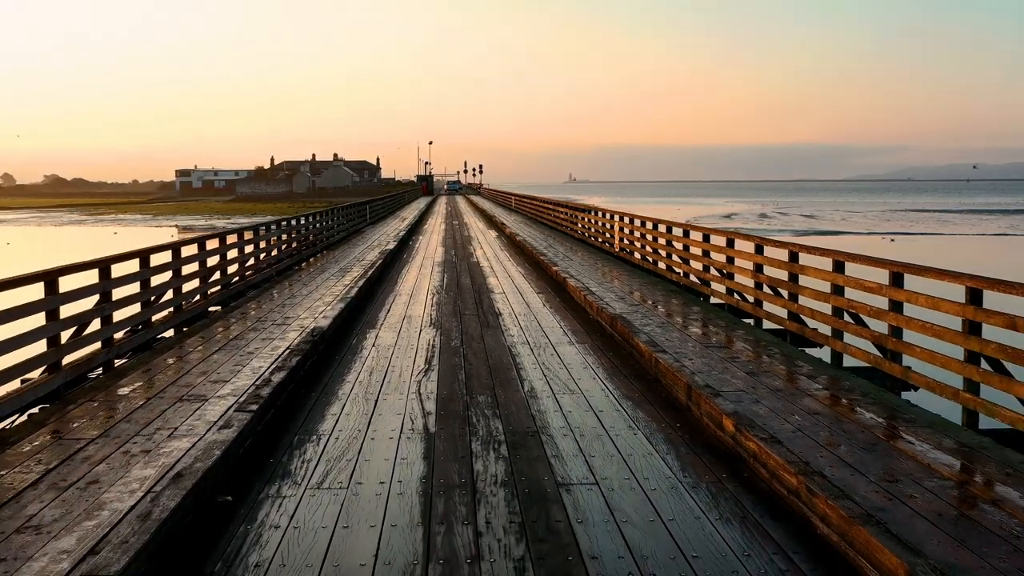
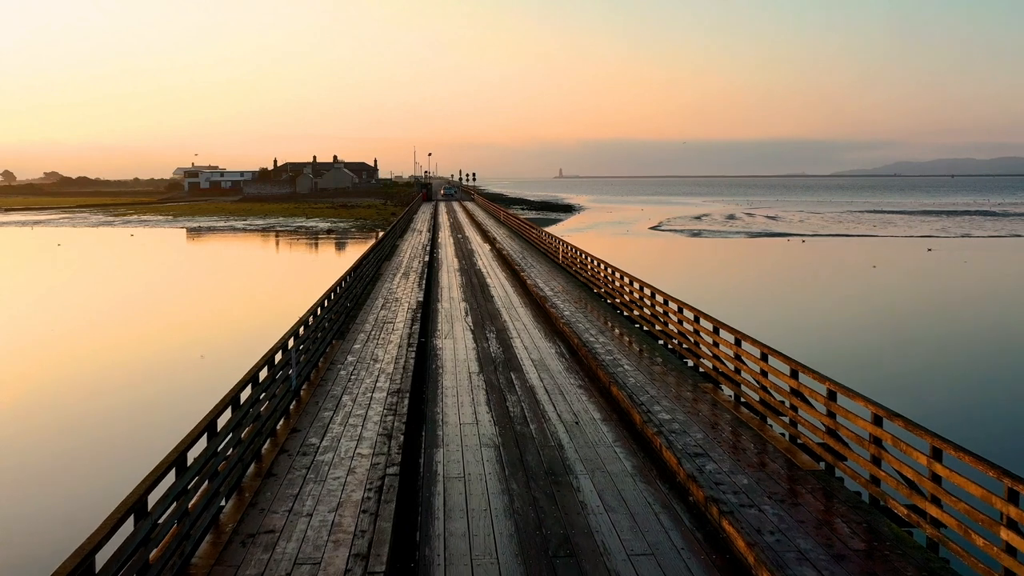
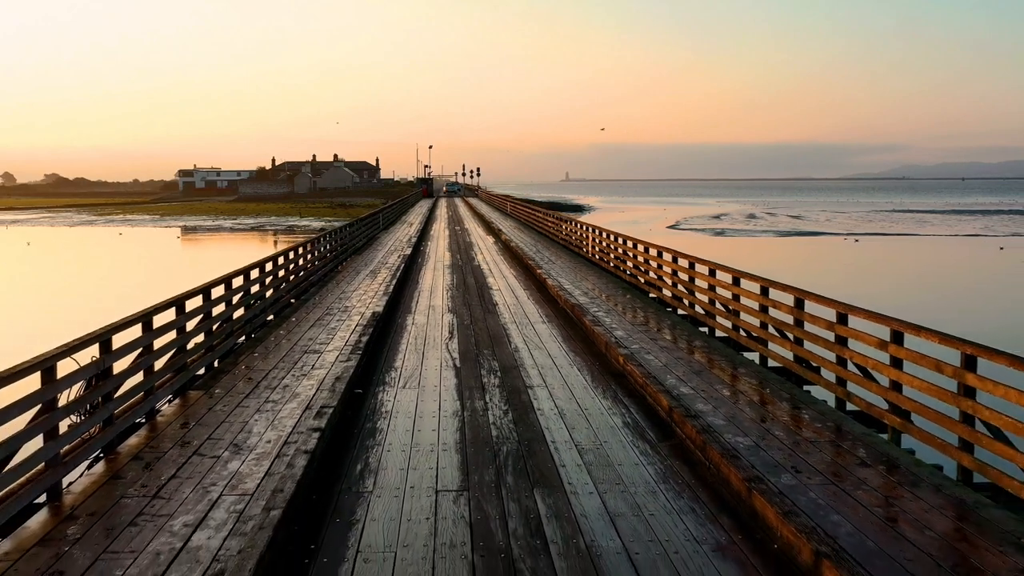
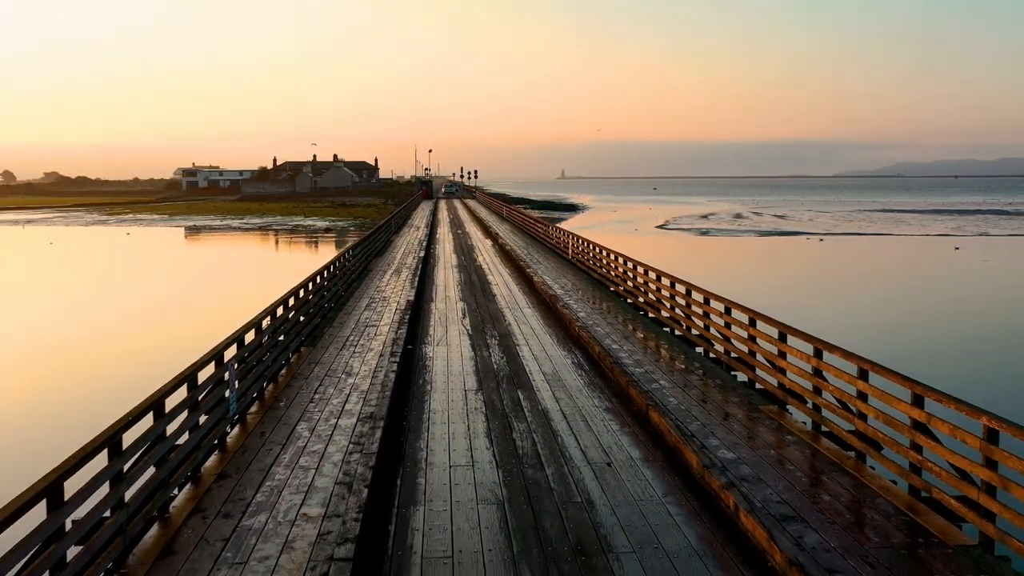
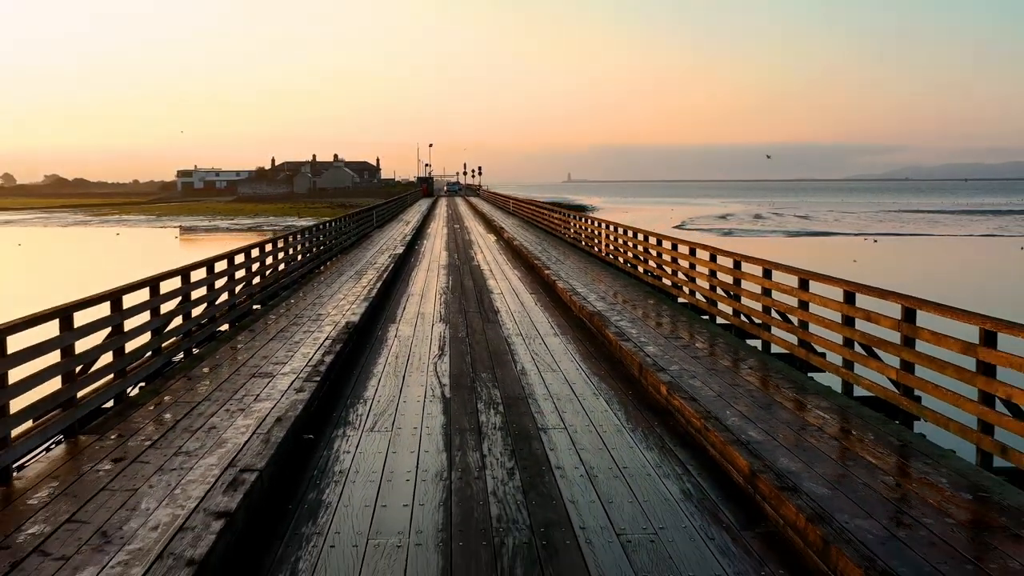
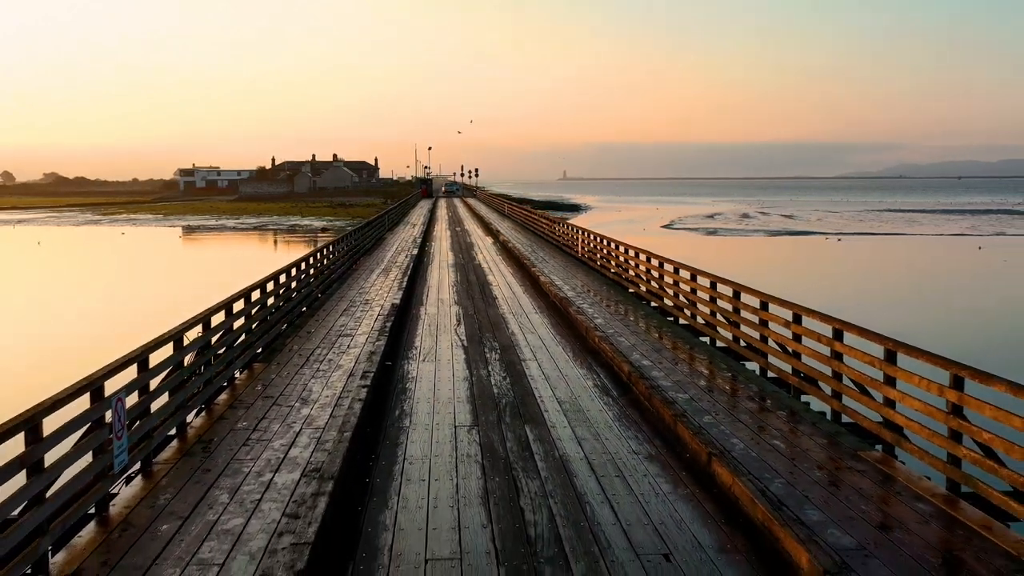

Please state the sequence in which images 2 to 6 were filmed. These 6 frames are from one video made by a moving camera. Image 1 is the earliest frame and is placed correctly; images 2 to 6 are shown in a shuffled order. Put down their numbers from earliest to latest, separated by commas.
5, 3, 6, 4, 2
